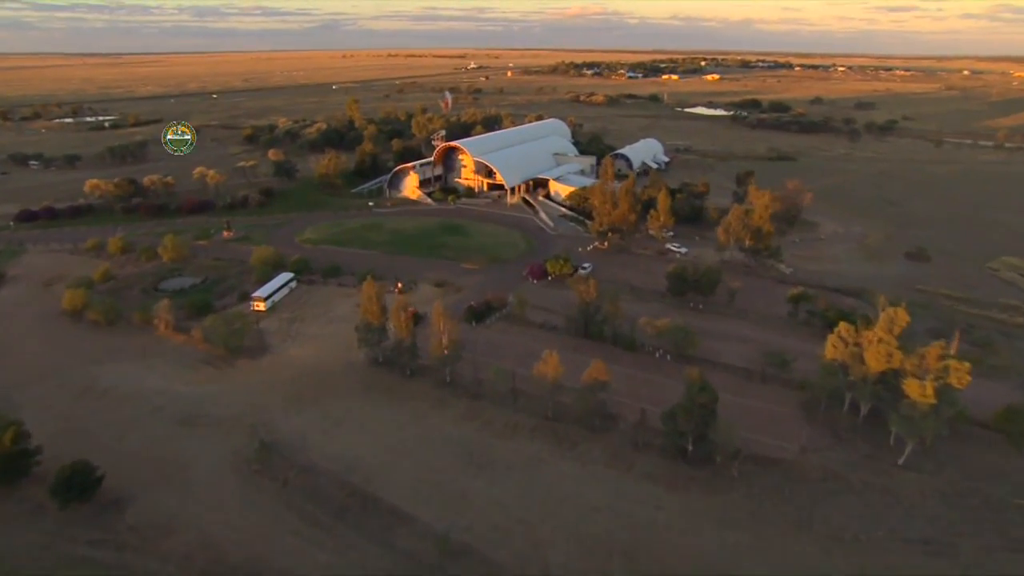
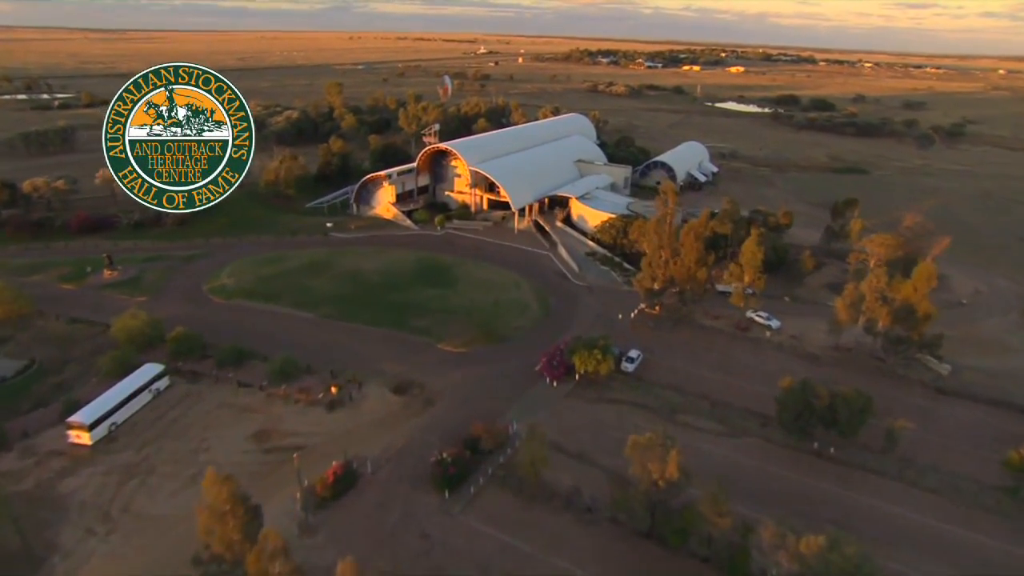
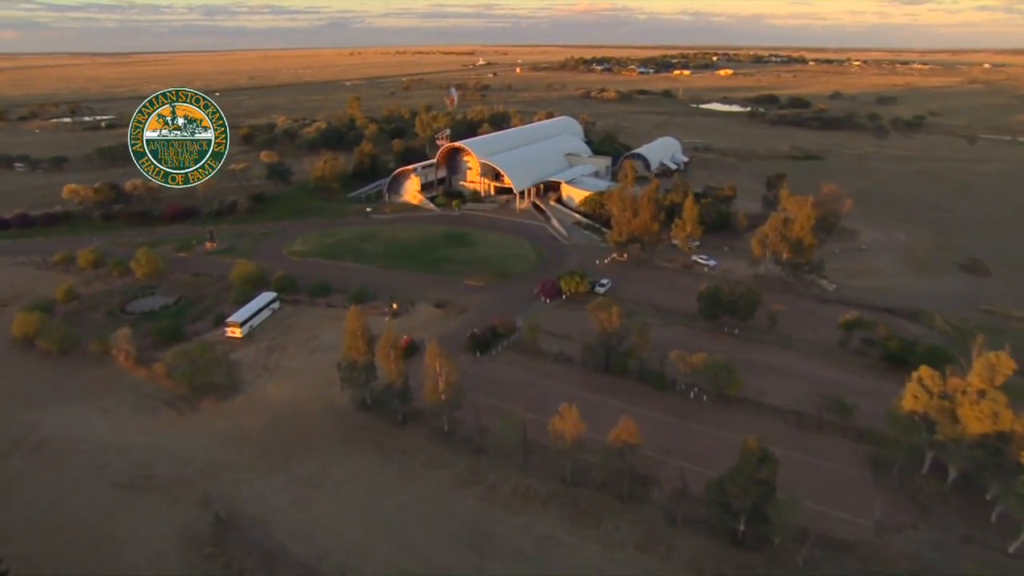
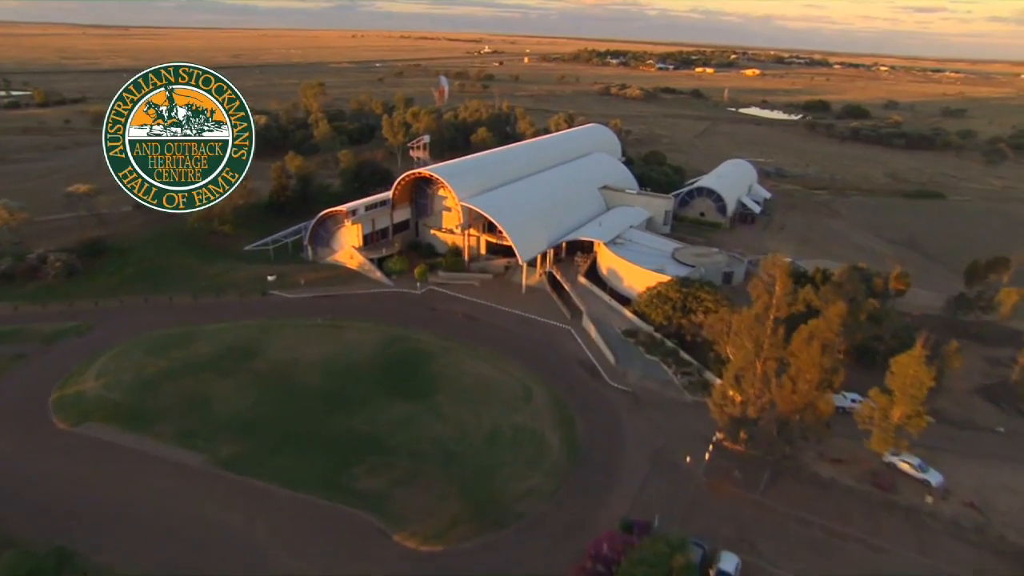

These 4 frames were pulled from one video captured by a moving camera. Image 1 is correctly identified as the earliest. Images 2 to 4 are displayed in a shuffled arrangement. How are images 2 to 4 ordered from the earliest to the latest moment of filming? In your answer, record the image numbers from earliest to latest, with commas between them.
3, 2, 4
